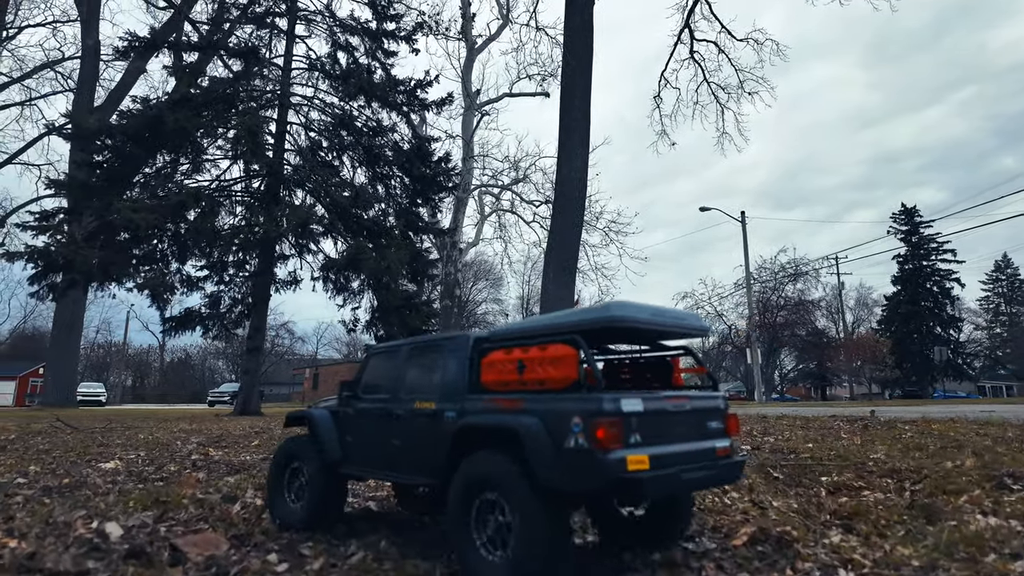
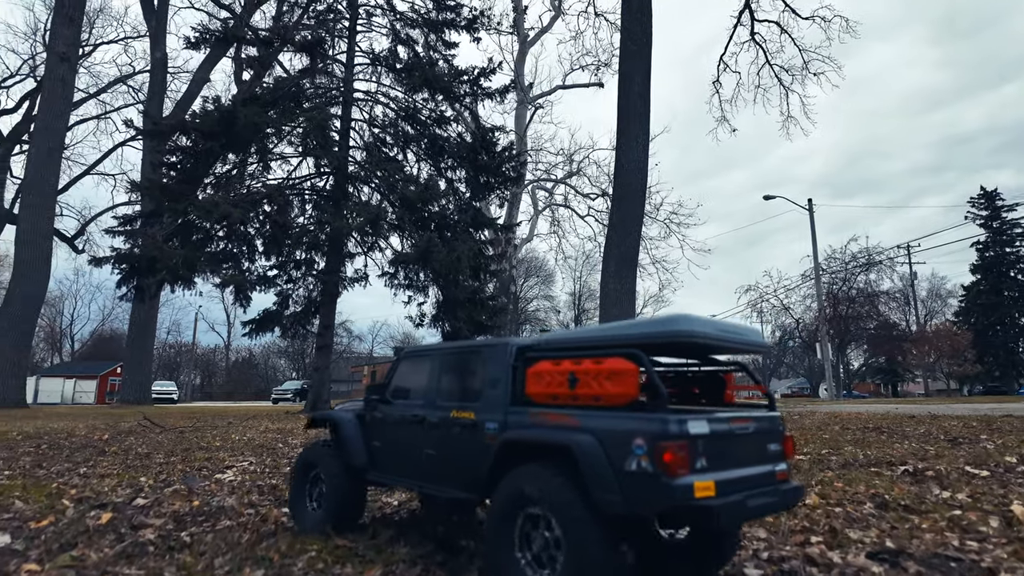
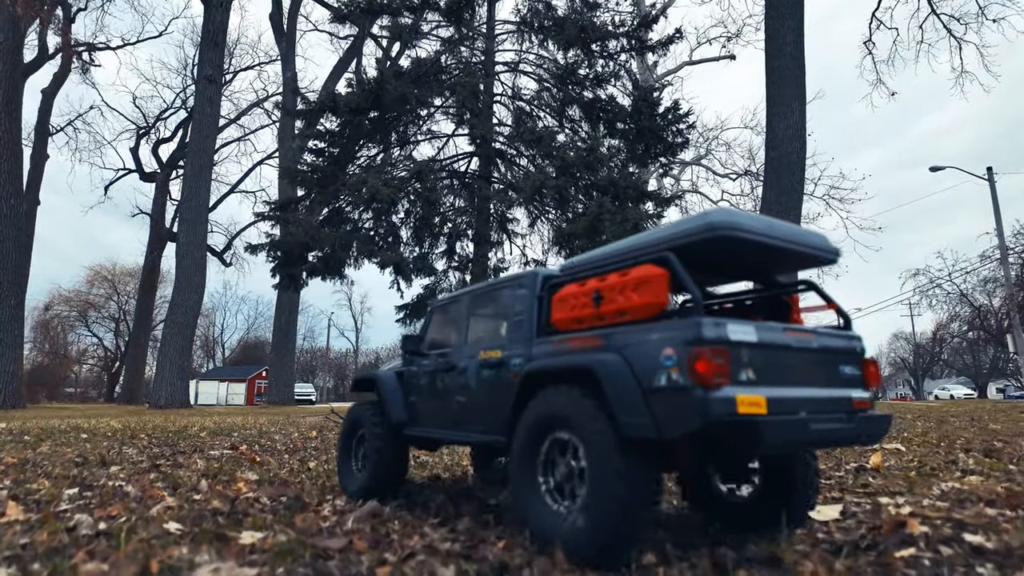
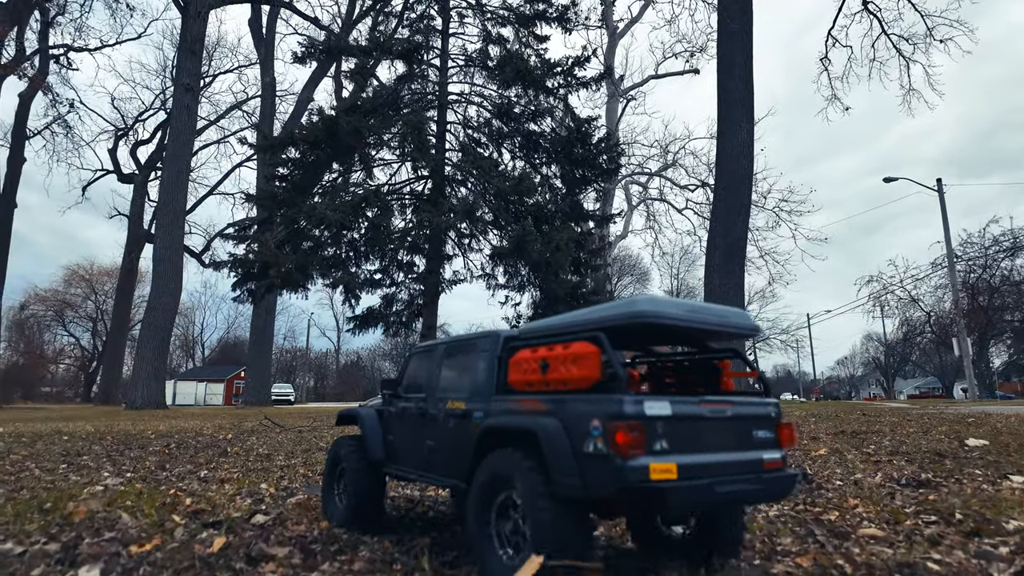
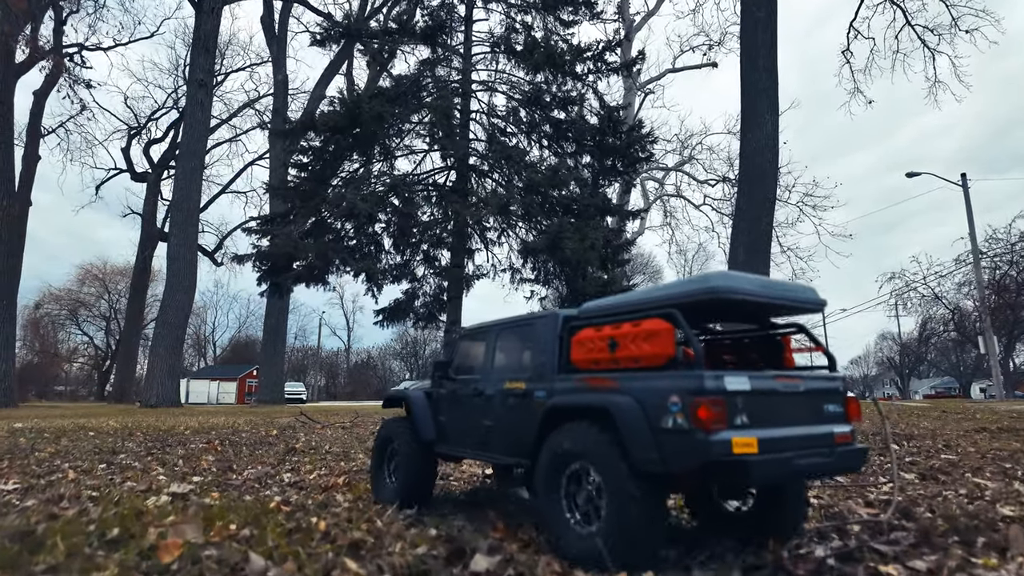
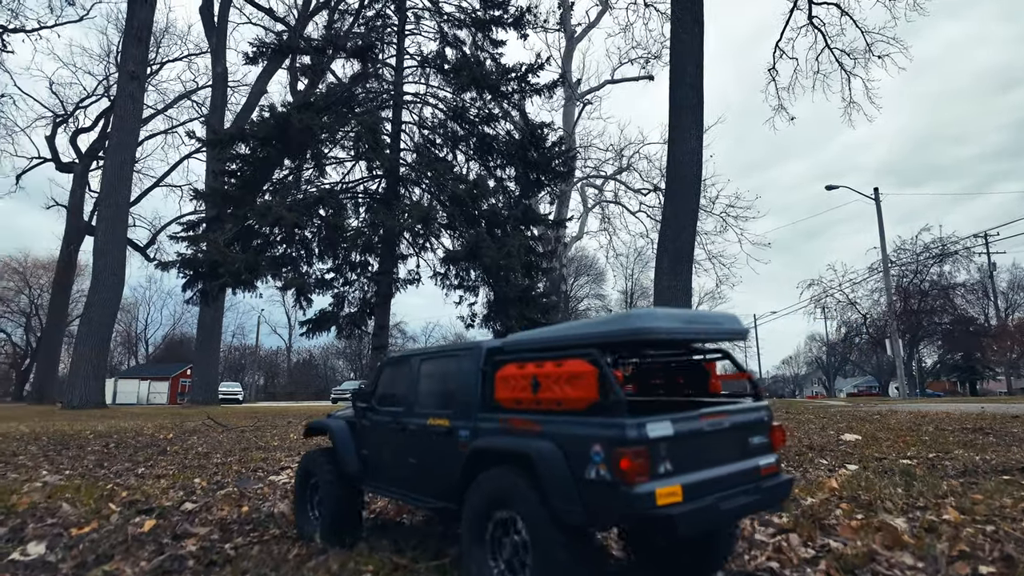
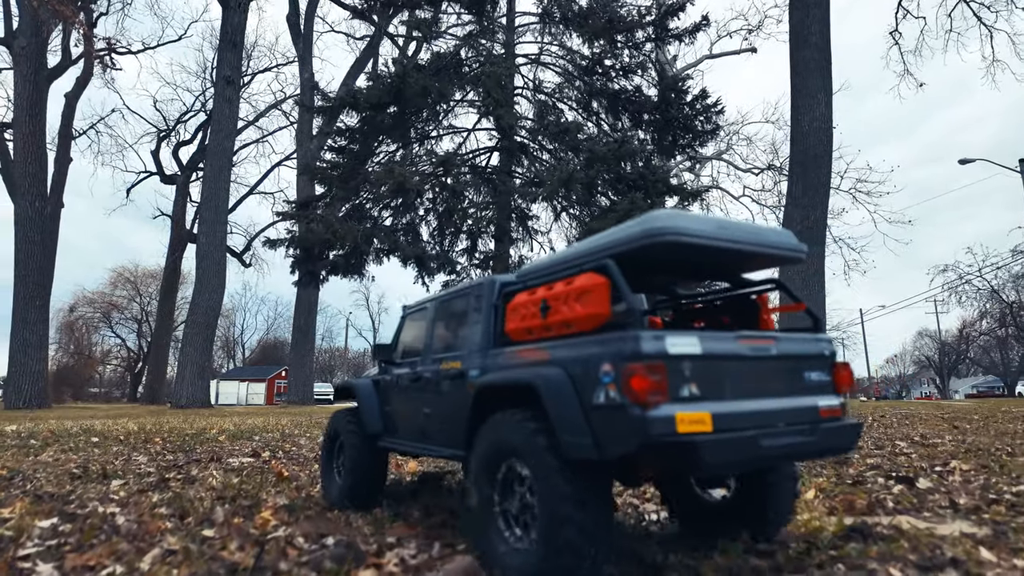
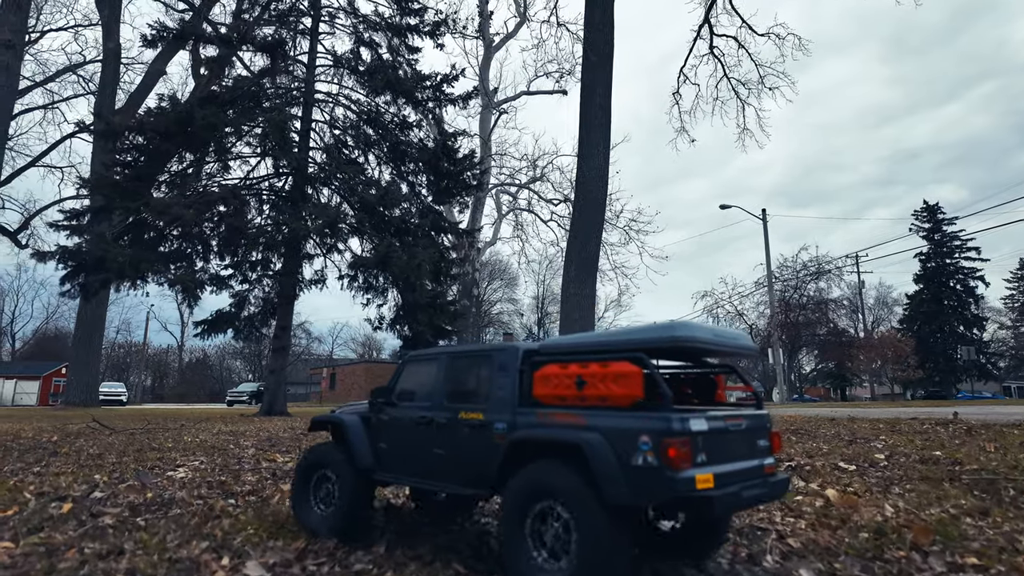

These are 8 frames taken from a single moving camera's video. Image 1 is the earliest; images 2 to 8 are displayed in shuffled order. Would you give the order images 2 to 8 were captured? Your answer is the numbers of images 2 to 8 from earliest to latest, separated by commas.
8, 2, 6, 4, 5, 3, 7
